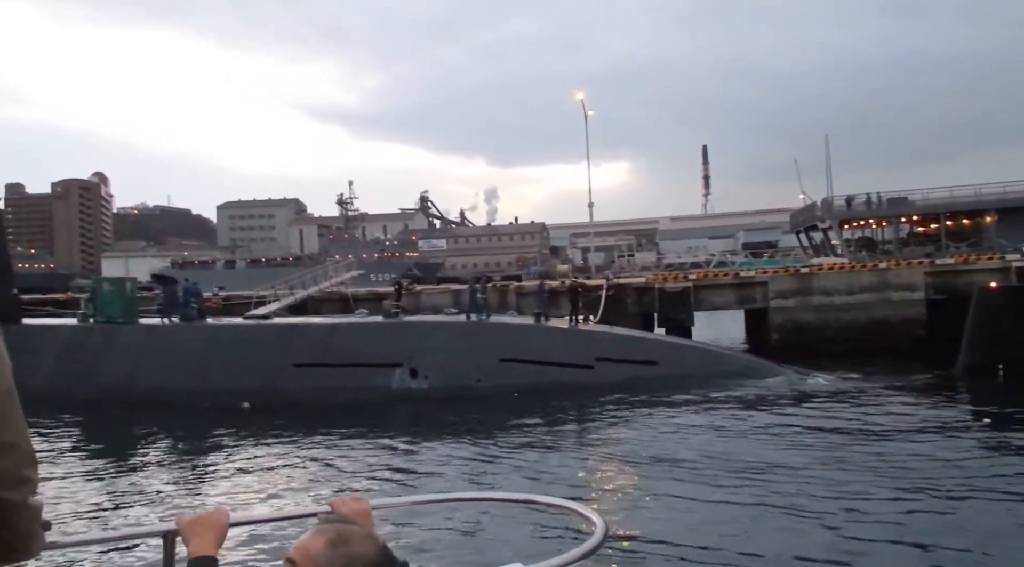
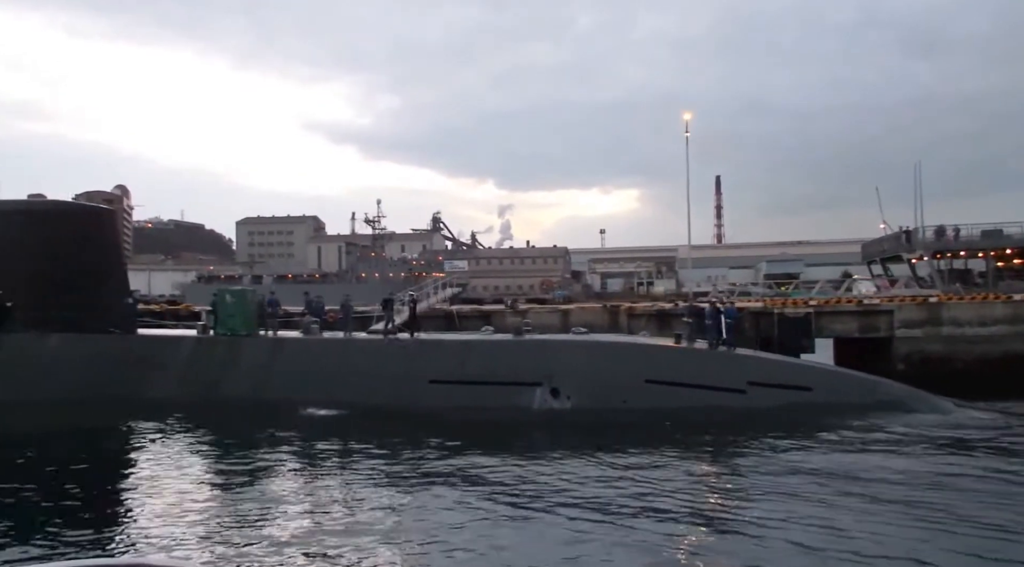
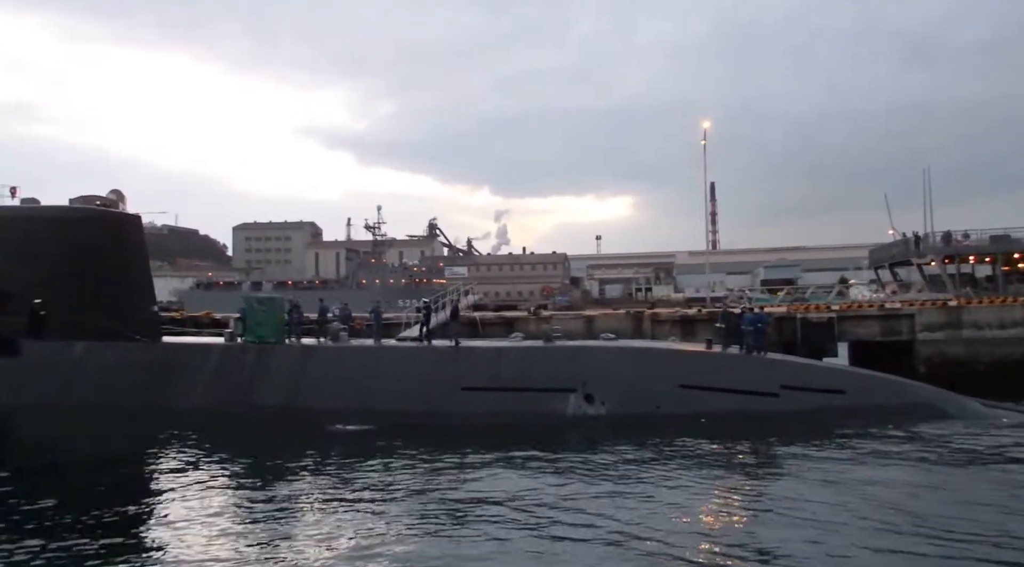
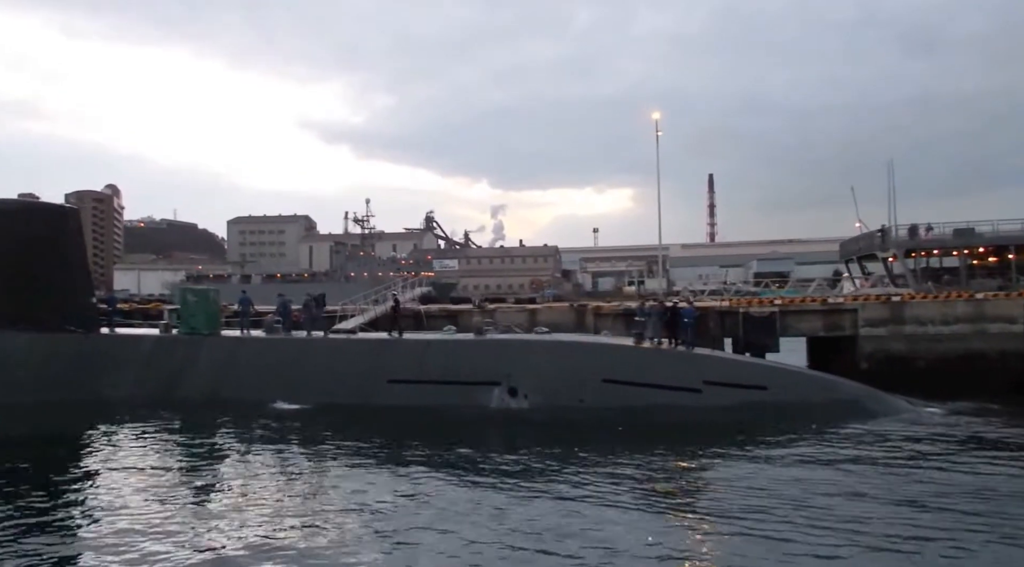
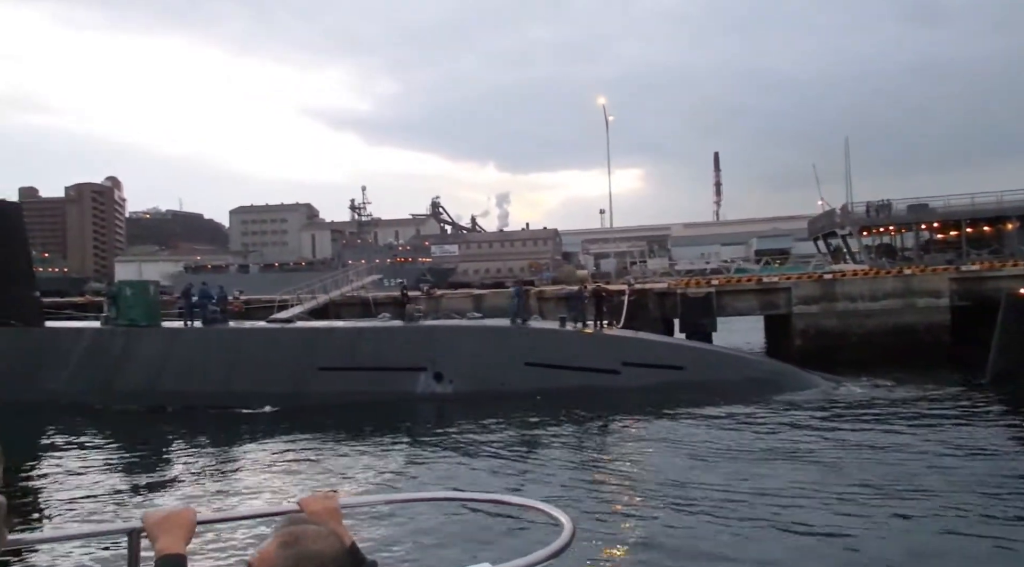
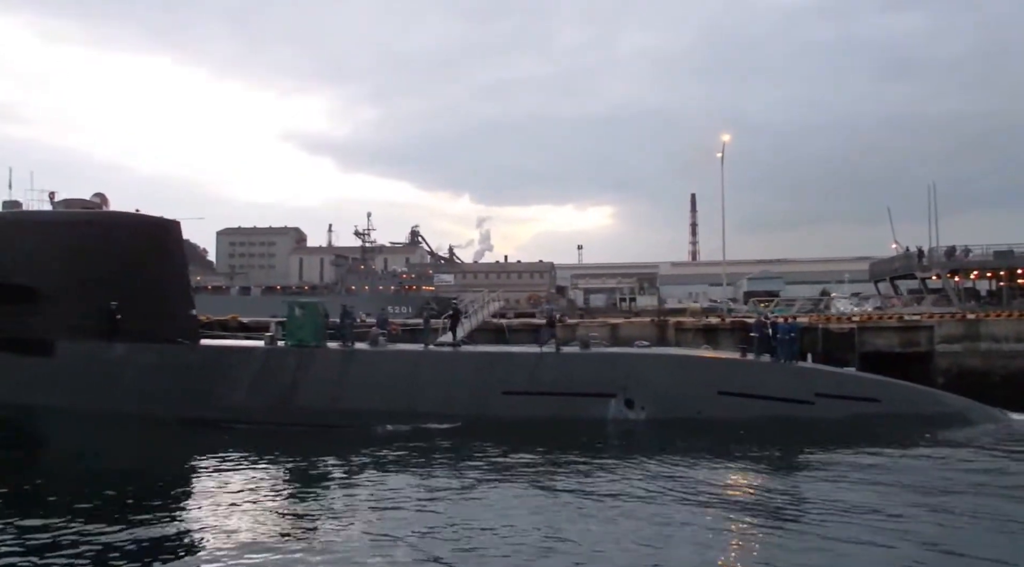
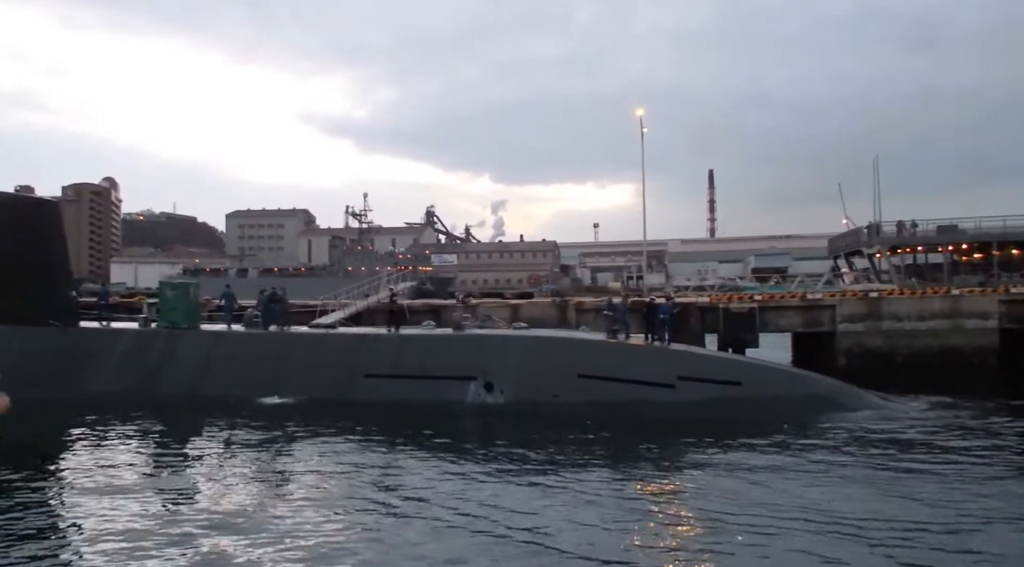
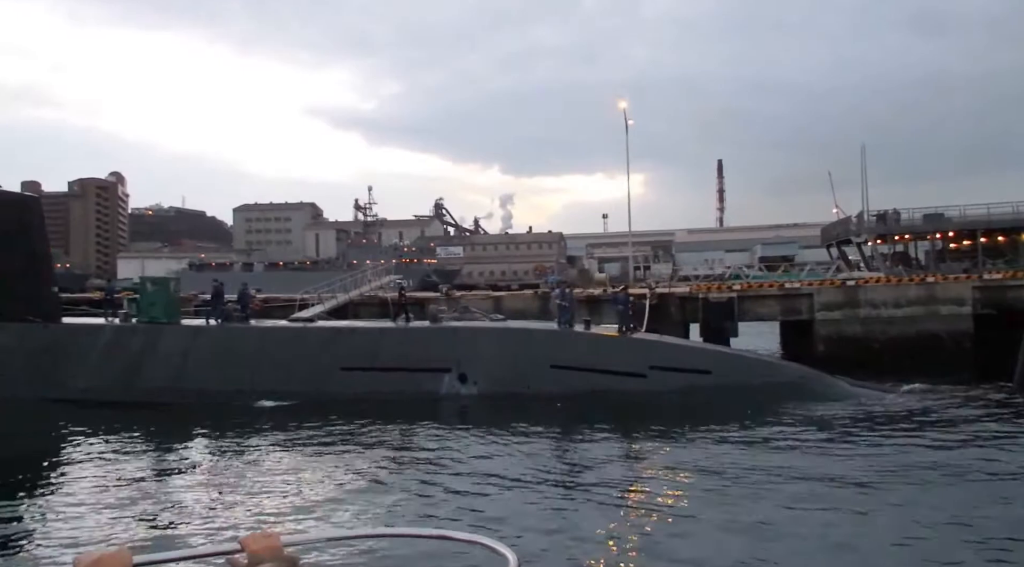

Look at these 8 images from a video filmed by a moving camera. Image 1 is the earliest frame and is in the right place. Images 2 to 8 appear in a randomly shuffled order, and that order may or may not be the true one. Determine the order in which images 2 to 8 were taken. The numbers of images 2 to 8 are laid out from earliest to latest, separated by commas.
5, 8, 7, 4, 2, 3, 6
